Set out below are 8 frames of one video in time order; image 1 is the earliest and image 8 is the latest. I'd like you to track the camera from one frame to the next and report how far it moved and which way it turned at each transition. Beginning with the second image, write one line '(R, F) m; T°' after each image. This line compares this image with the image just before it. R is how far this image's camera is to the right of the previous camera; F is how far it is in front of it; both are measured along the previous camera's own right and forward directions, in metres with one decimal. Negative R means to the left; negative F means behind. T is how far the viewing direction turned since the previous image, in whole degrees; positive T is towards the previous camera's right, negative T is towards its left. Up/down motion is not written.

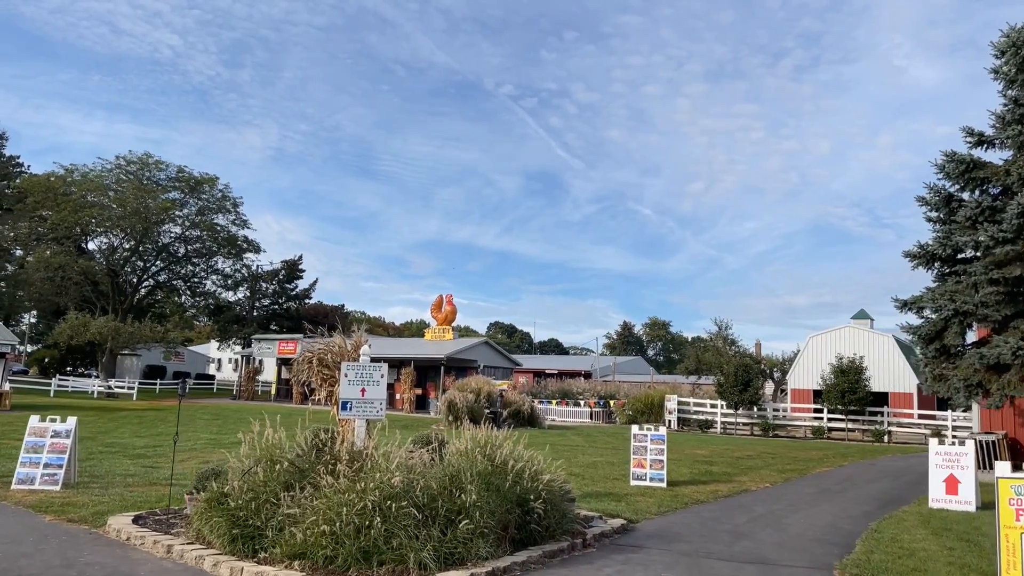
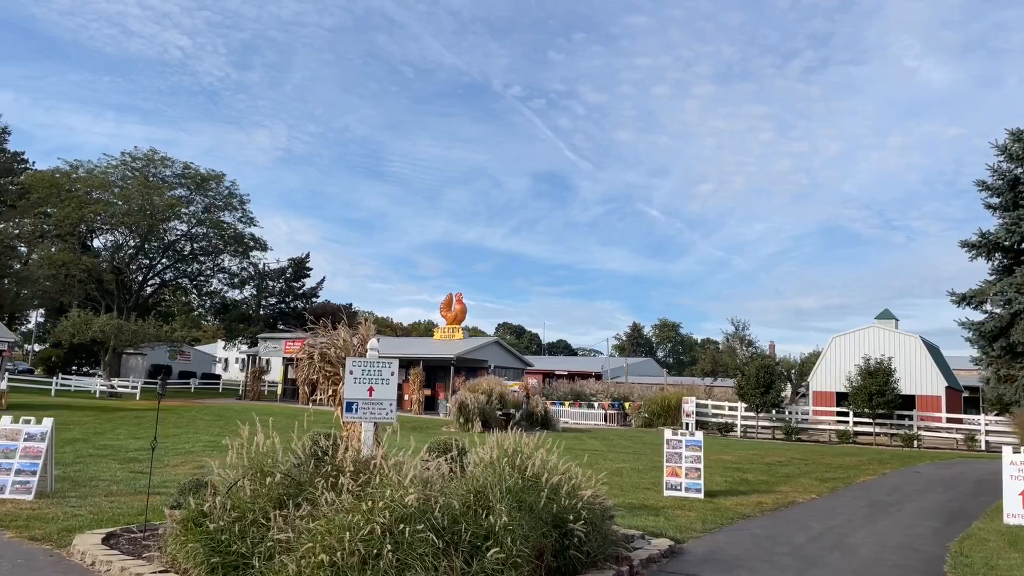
(-0.2, +1.0) m; -1°
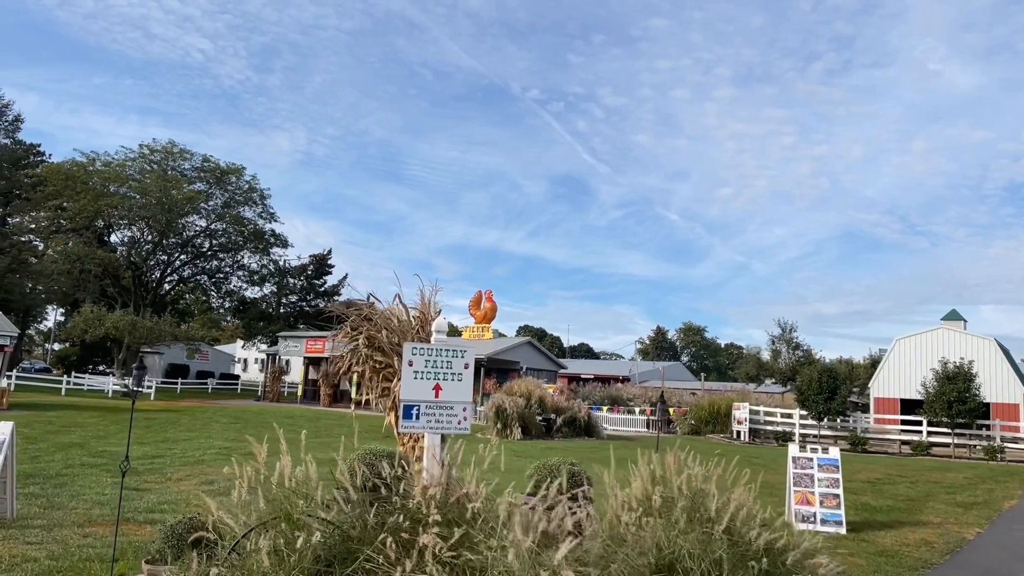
(-0.7, +2.1) m; -1°
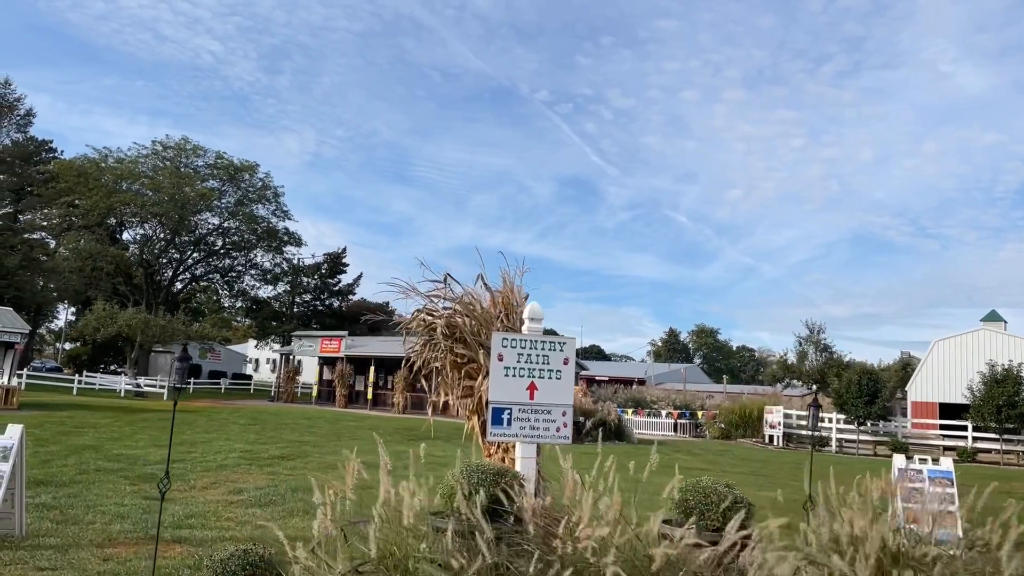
(-0.6, +0.9) m; -1°
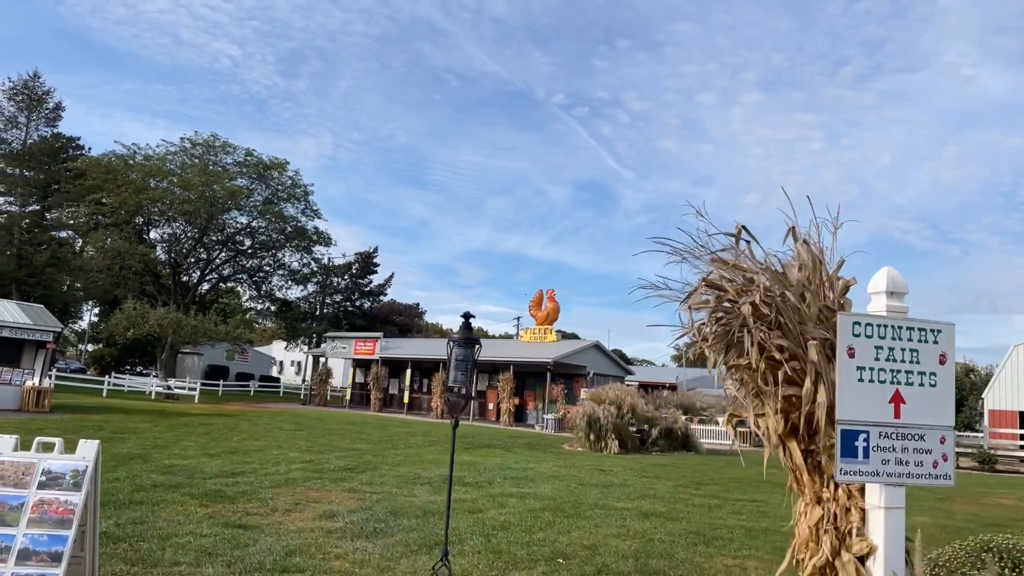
(-1.3, +1.4) m; -1°
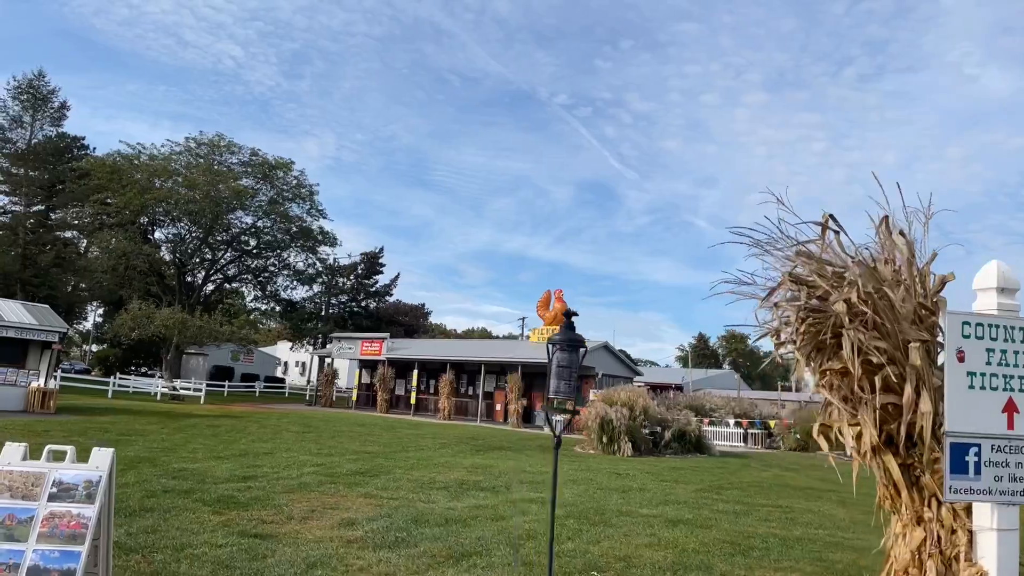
(-0.2, +0.3) m; 0°
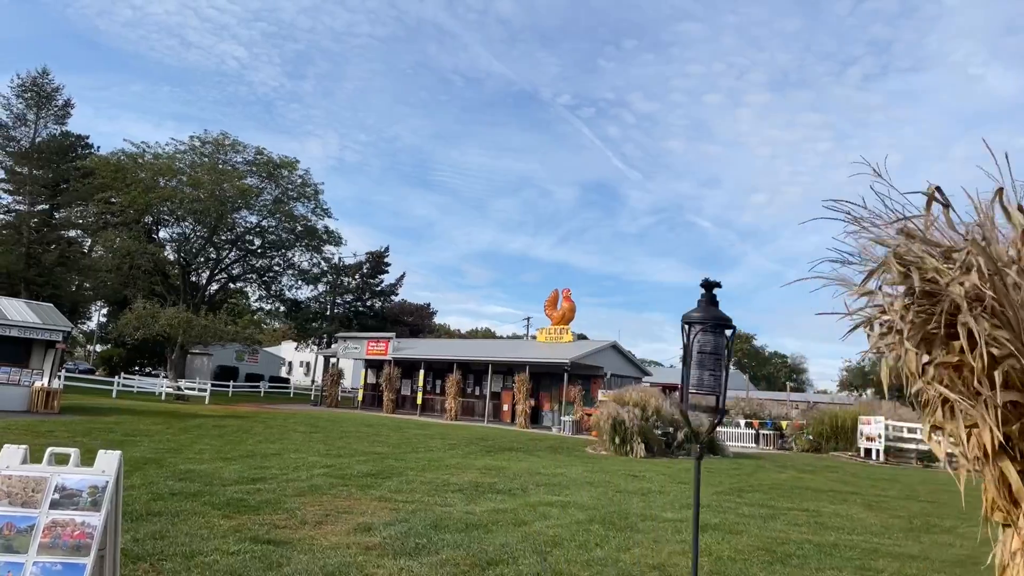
(-0.2, +0.3) m; 0°
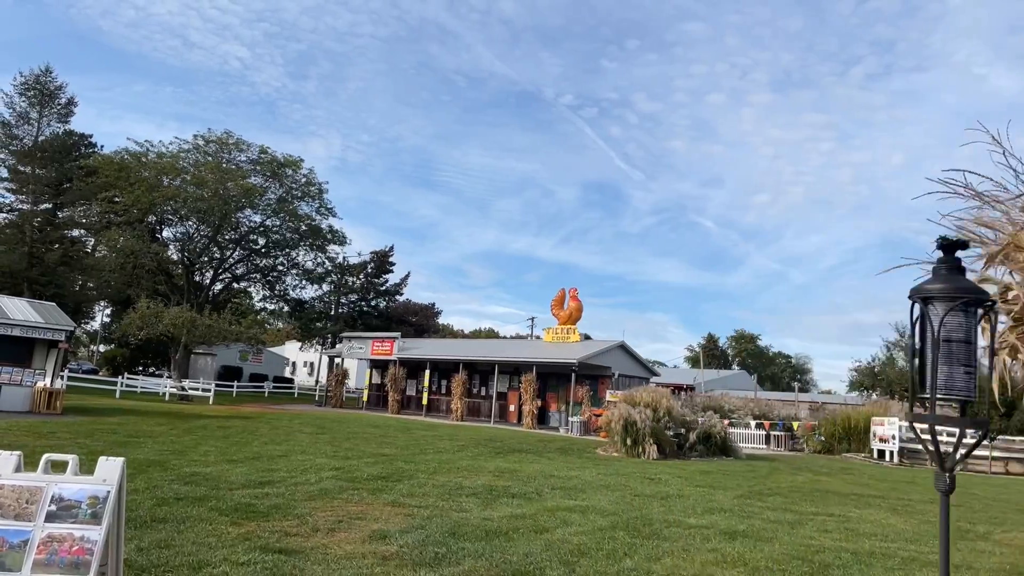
(-0.2, +0.3) m; 0°
